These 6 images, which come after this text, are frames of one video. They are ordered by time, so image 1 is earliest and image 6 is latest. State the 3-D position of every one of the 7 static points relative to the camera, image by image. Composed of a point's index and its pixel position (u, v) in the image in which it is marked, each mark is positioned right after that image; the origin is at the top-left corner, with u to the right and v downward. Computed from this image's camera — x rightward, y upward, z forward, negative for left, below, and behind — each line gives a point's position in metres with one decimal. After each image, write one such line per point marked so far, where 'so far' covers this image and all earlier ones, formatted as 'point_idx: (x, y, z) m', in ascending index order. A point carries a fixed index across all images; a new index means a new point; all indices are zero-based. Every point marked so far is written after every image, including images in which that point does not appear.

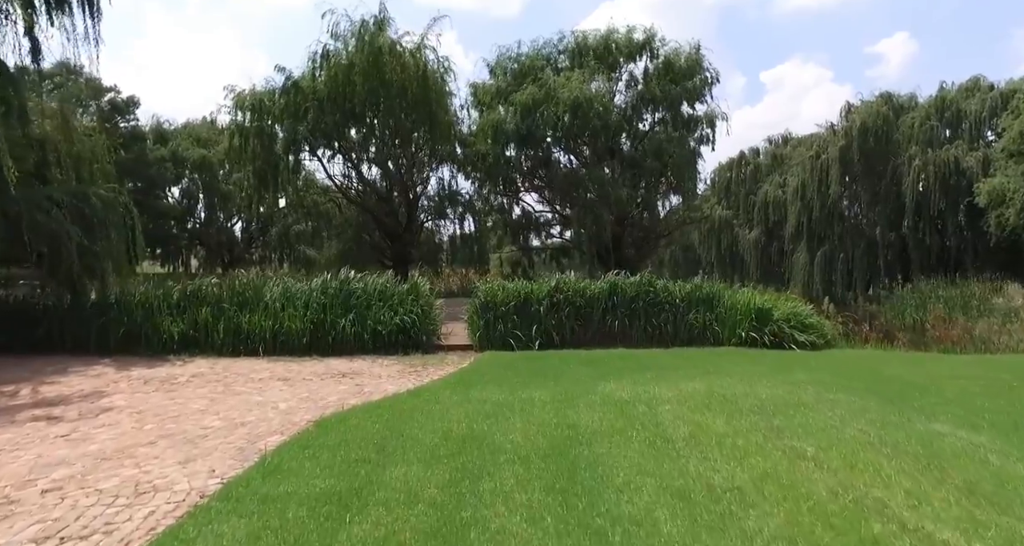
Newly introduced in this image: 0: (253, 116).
0: (-7.8, +4.7, +19.0) m
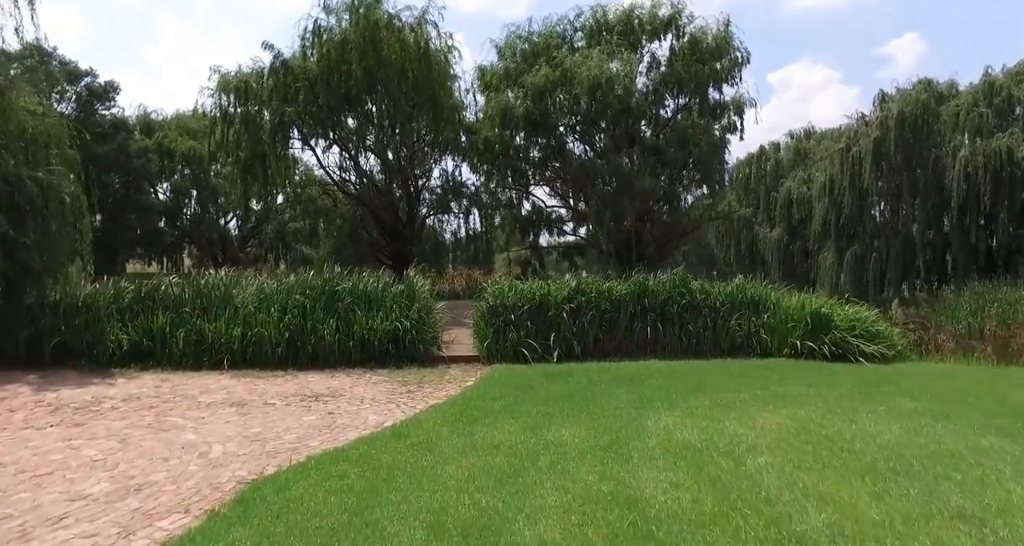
0: (-7.5, +4.7, +17.4) m
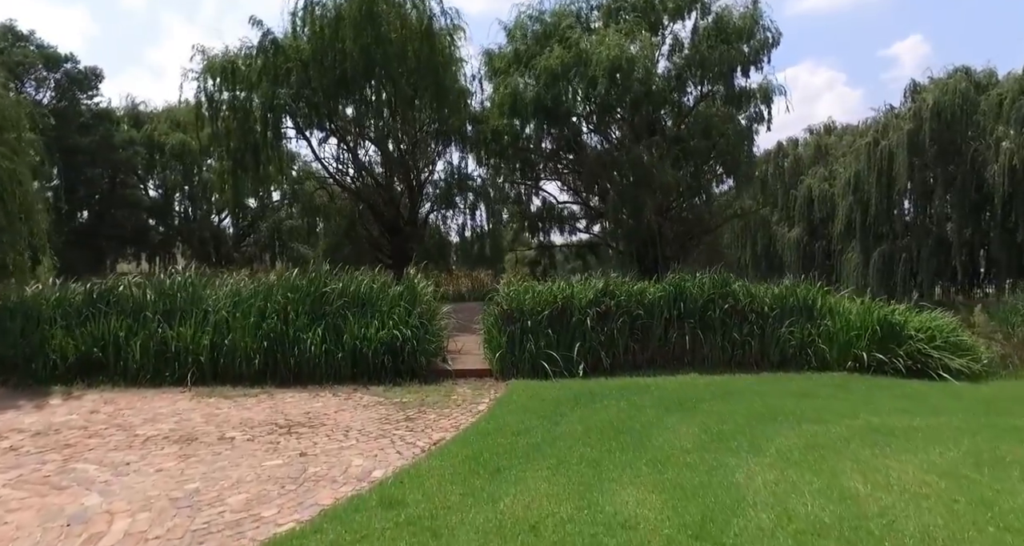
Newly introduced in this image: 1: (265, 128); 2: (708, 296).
0: (-7.2, +4.7, +16.0) m
1: (-6.2, +3.6, +15.7) m
2: (+2.8, -0.3, +9.2) m
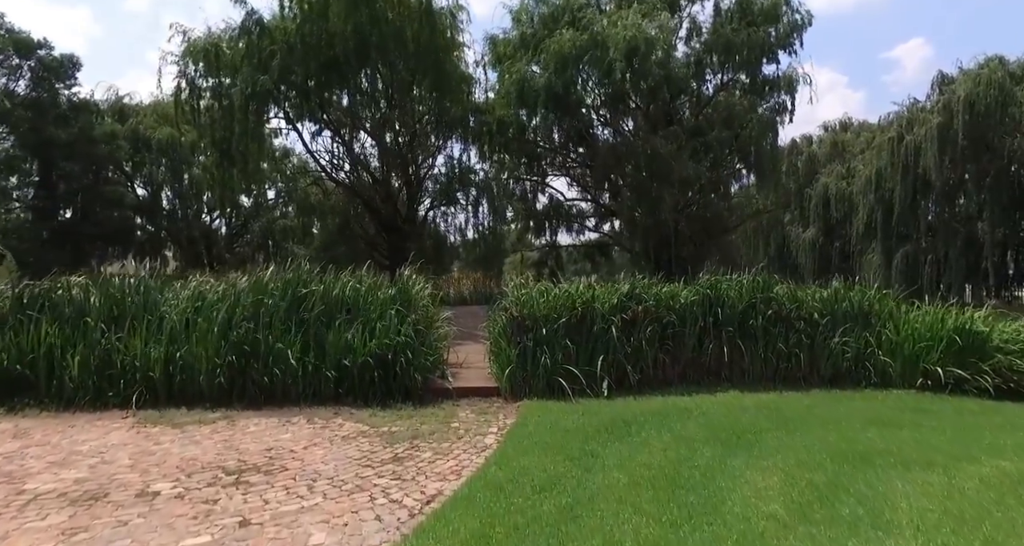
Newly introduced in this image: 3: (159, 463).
0: (-7.0, +4.7, +14.8) m
1: (-6.1, +3.6, +14.5) m
2: (+3.0, -0.3, +8.0) m
3: (-2.3, -1.3, +4.2) m
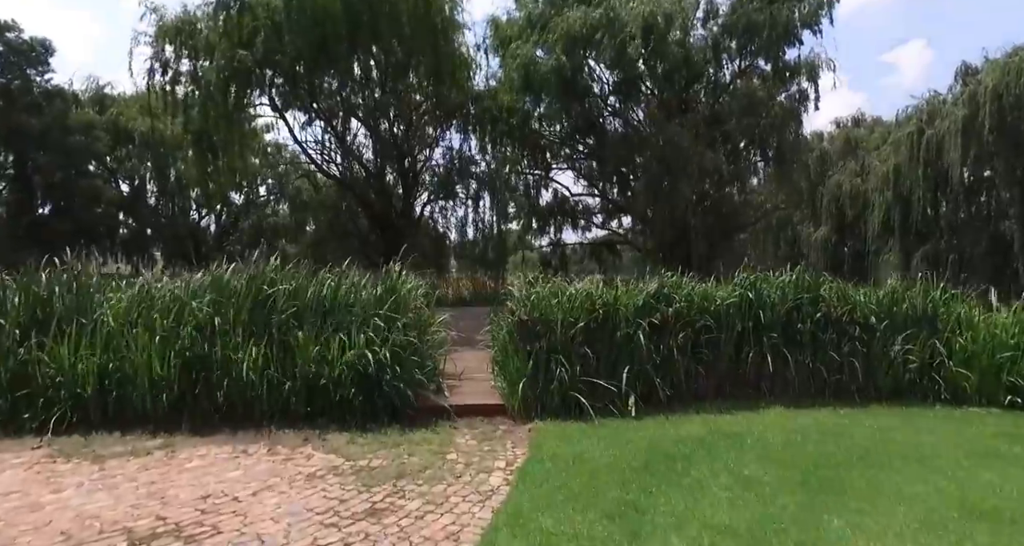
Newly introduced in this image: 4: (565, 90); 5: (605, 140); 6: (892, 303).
0: (-7.0, +4.7, +13.7) m
1: (-6.0, +3.6, +13.4) m
2: (+3.1, -0.3, +6.8) m
3: (-2.2, -1.2, +3.0) m
4: (+1.1, +4.2, +14.2) m
5: (+2.2, +3.2, +15.0) m
6: (+4.2, -0.3, +6.9) m
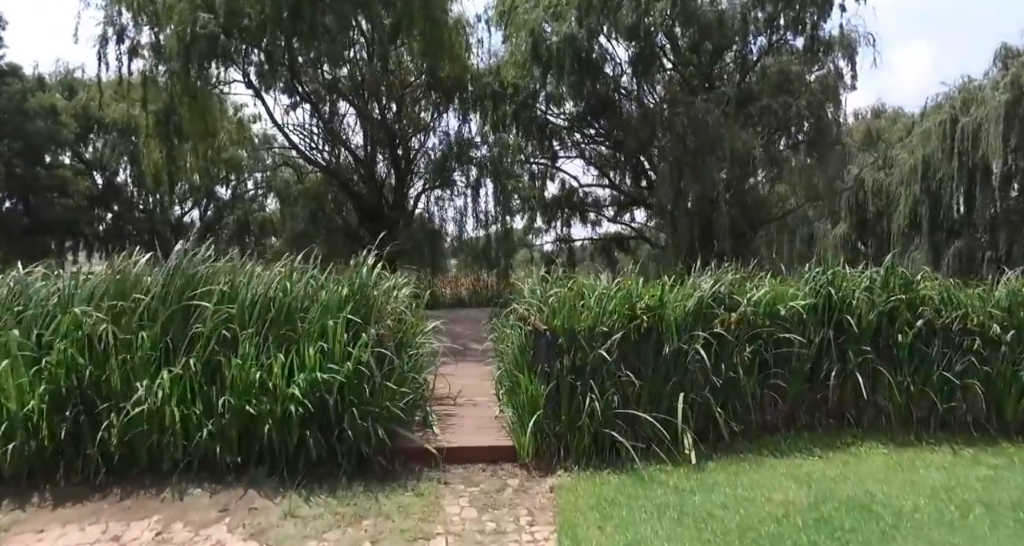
0: (-6.9, +4.8, +12.1) m
1: (-5.9, +3.7, +11.8) m
2: (+3.1, -0.3, +5.3) m
3: (-2.1, -1.2, +1.4) m
4: (+1.1, +4.2, +12.6) m
5: (+2.3, +3.2, +13.4) m
6: (+4.2, -0.3, +5.3) m
